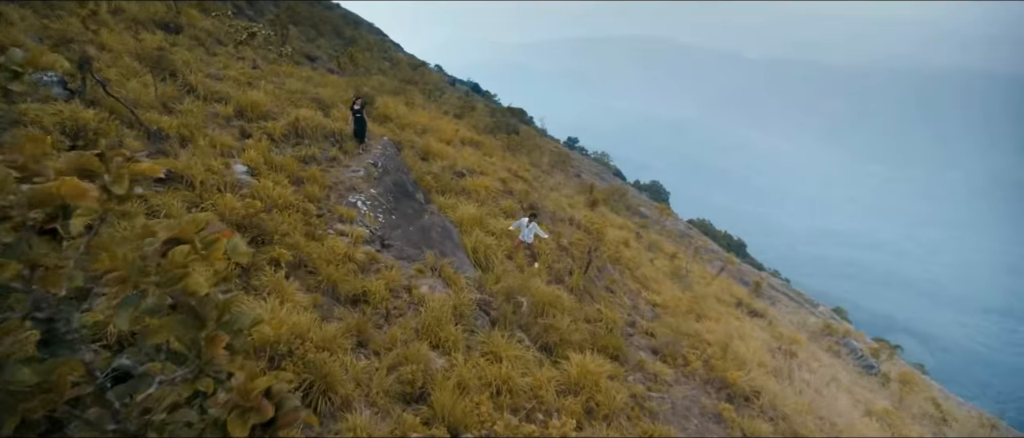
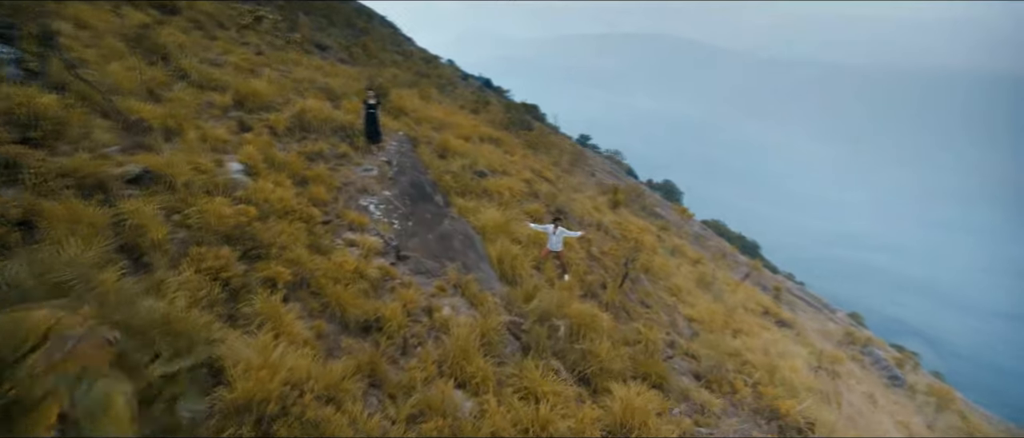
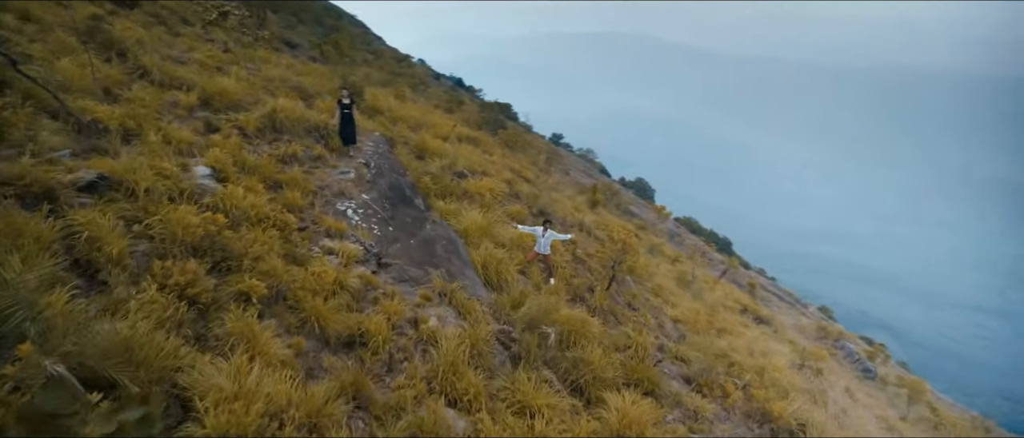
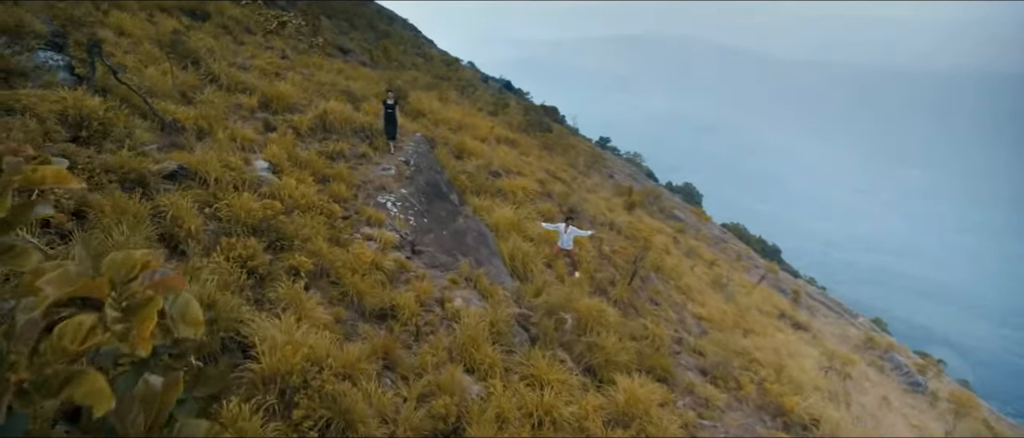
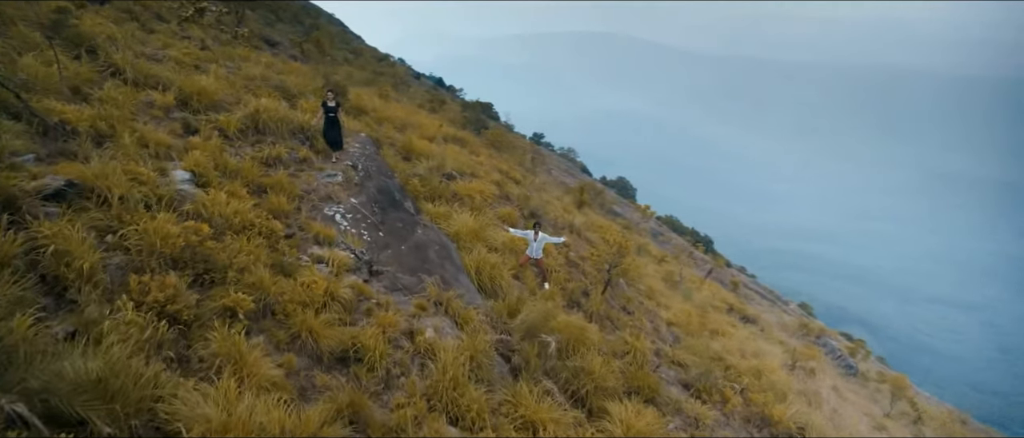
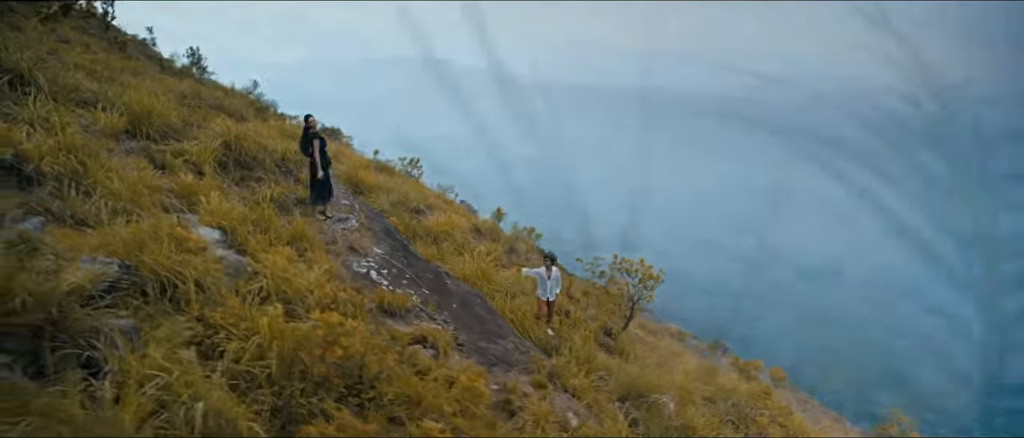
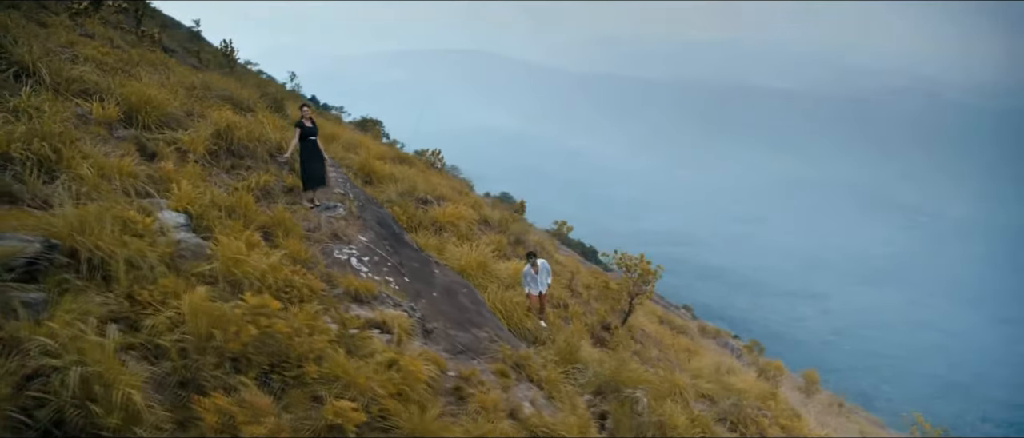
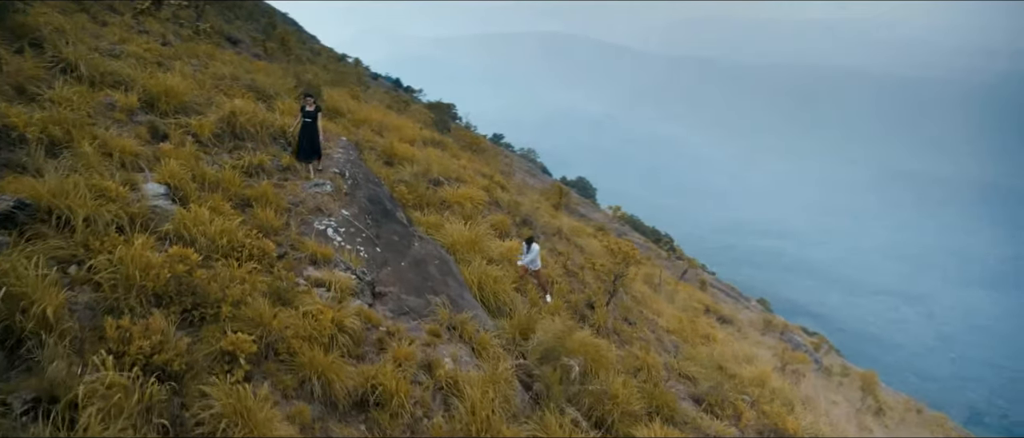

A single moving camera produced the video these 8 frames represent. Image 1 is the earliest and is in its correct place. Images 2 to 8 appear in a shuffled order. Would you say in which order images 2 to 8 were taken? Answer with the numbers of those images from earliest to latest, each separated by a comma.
4, 2, 3, 5, 8, 7, 6
